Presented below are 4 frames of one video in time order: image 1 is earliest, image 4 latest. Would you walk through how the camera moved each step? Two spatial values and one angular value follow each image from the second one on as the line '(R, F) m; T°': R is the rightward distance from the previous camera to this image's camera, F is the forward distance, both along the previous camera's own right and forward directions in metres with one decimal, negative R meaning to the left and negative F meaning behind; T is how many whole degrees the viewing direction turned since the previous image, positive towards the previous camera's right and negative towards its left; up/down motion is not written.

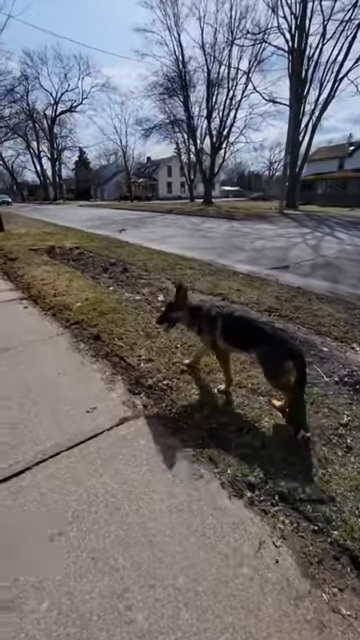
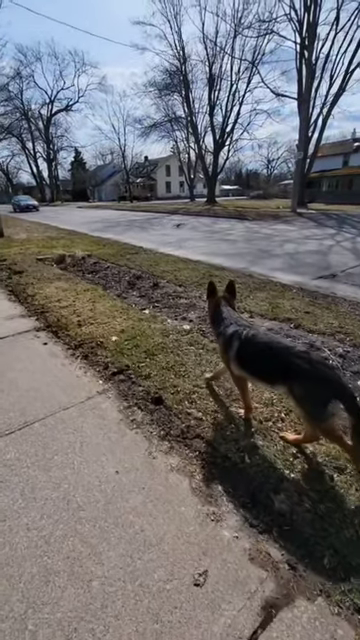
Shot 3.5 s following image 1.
(-0.8, +1.1) m; 0°
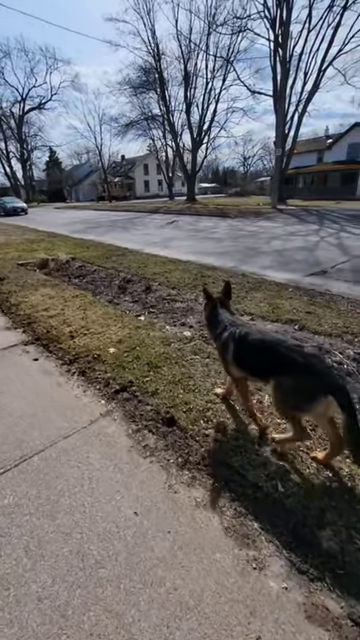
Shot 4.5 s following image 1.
(-0.2, +0.2) m; +3°
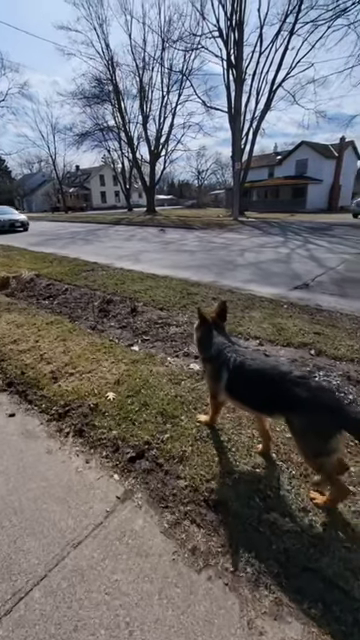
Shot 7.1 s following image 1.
(-0.4, +0.6) m; +7°
